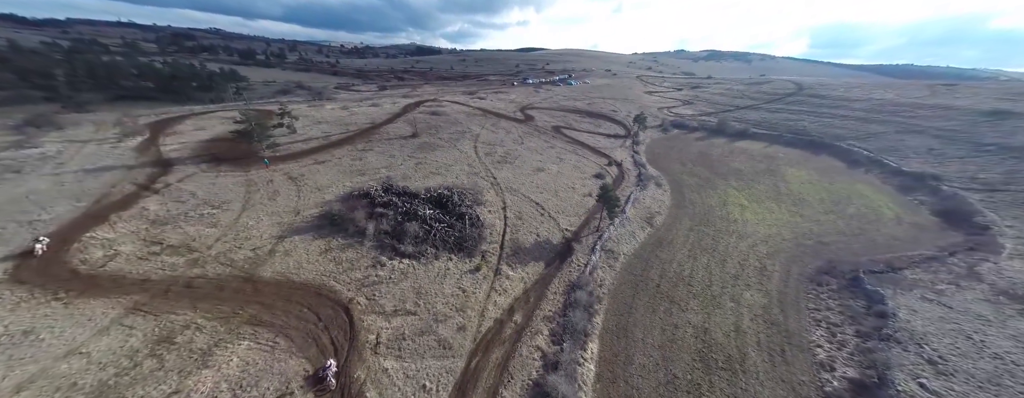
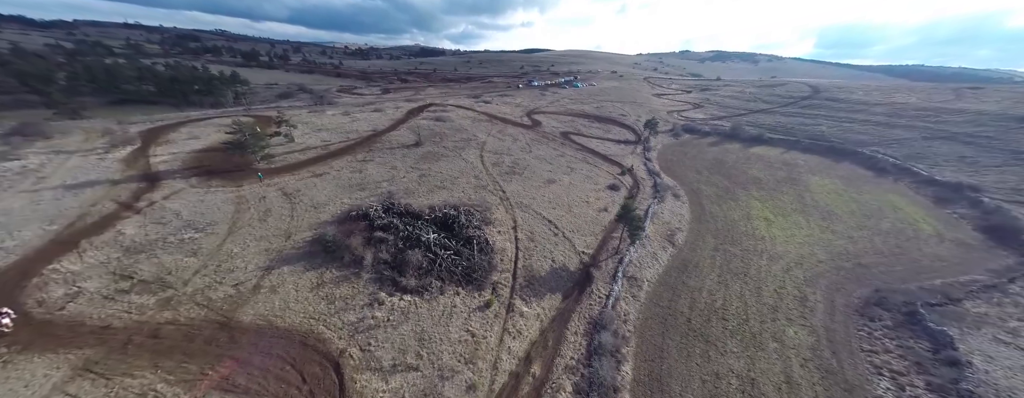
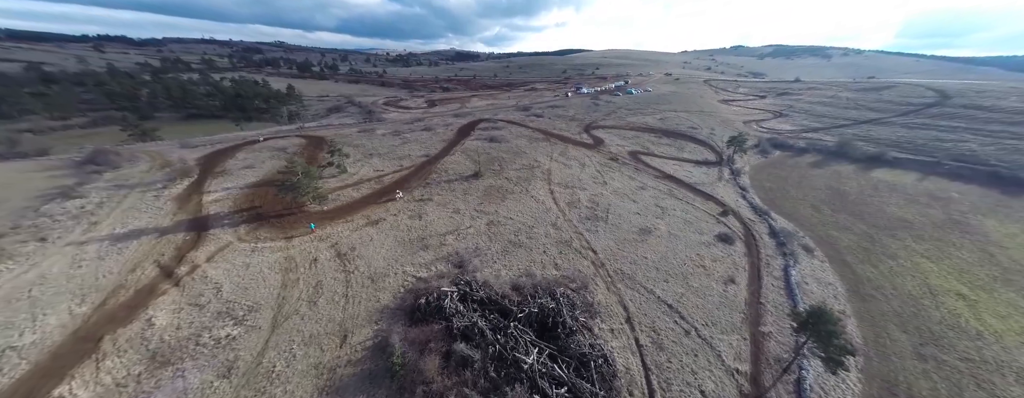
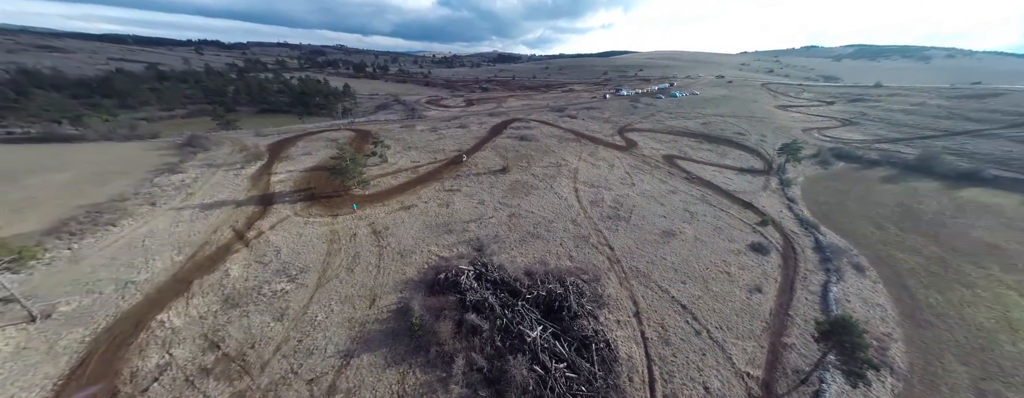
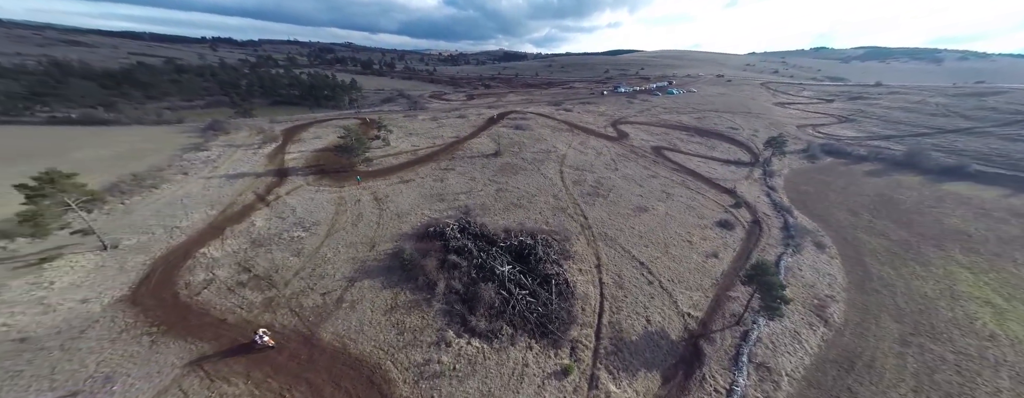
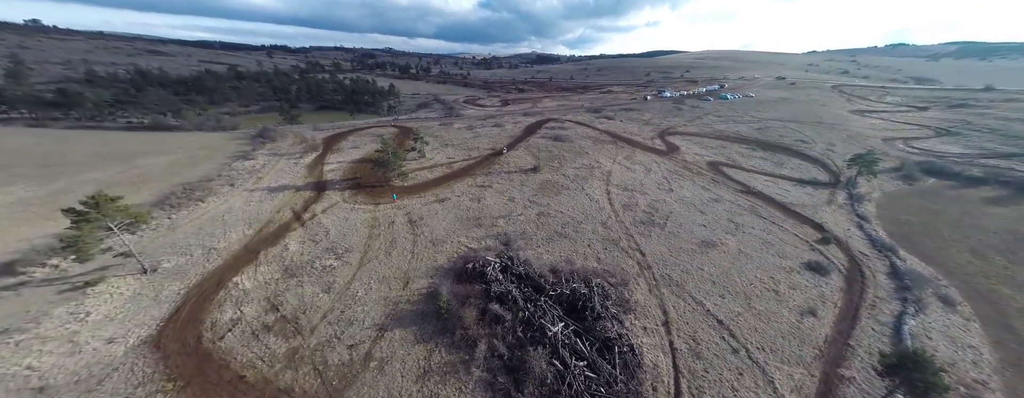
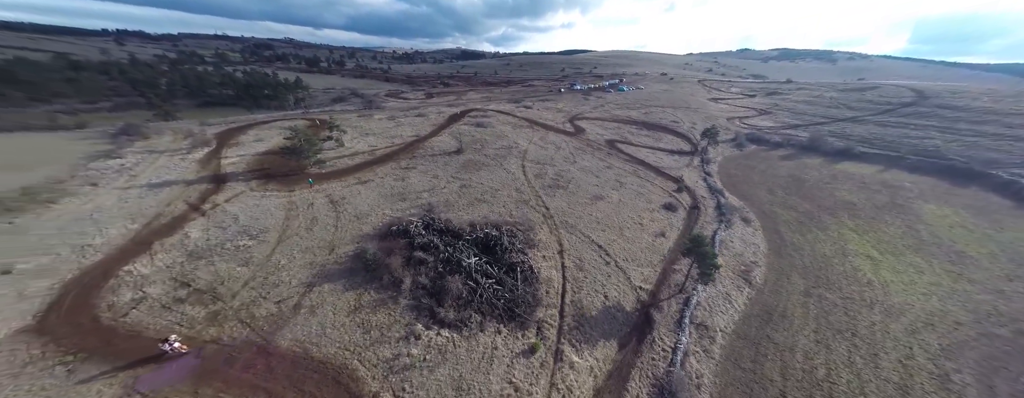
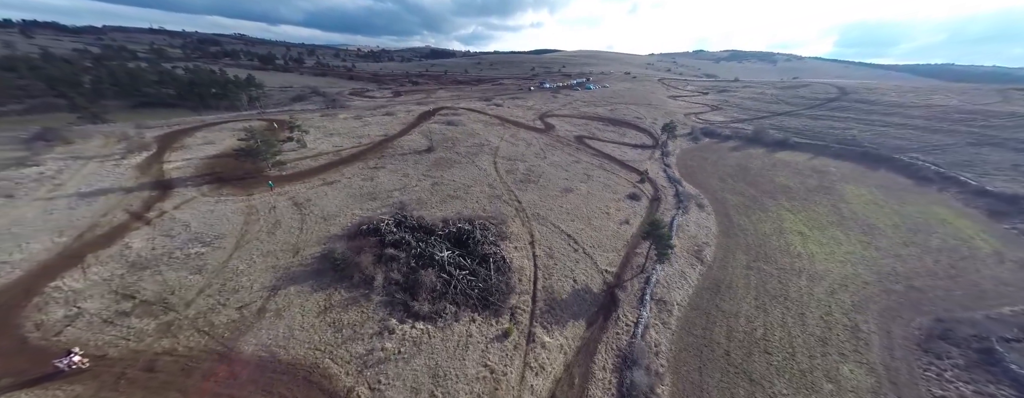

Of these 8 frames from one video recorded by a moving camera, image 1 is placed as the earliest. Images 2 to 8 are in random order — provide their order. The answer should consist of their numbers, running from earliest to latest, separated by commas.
2, 8, 7, 5, 6, 4, 3
